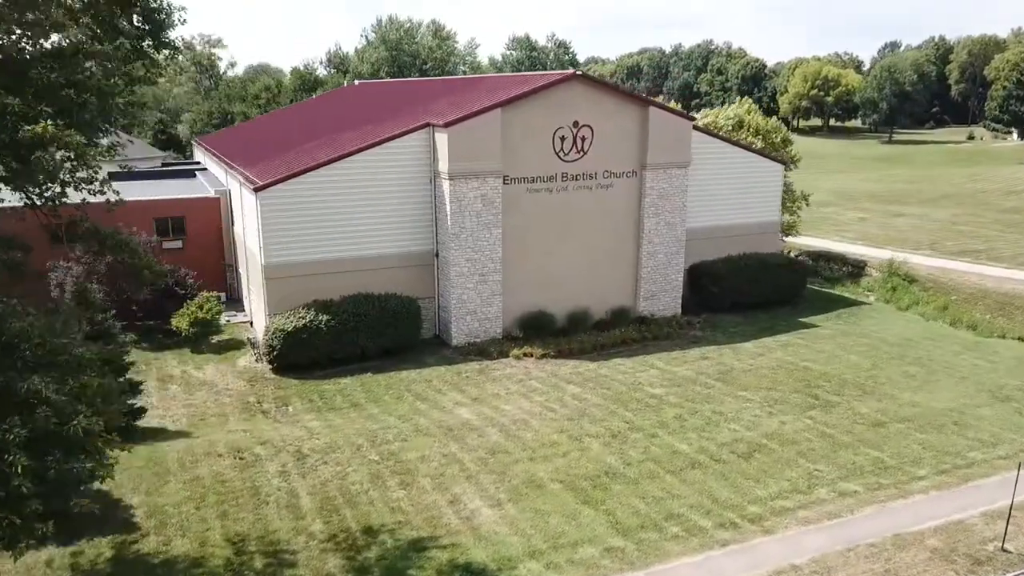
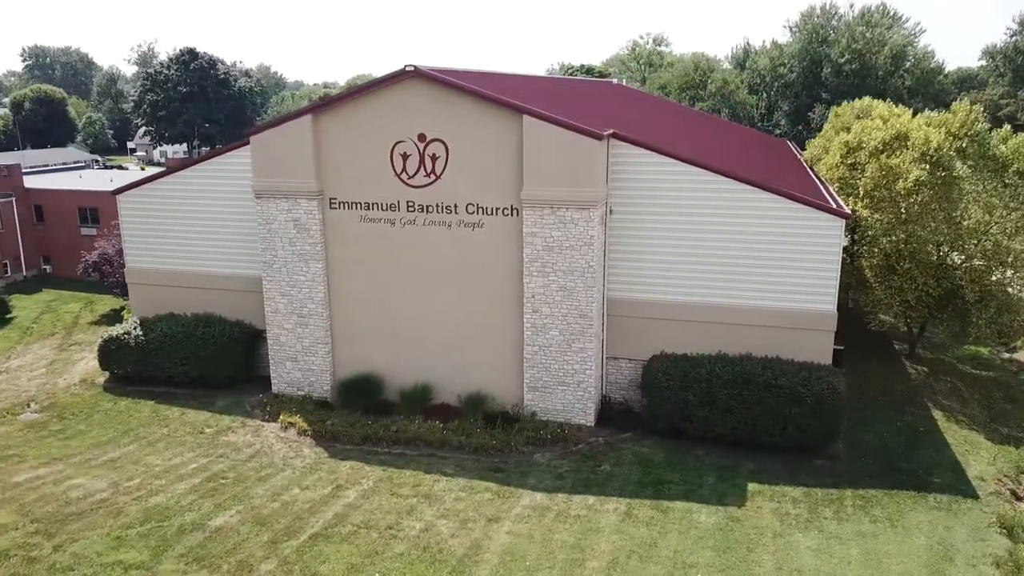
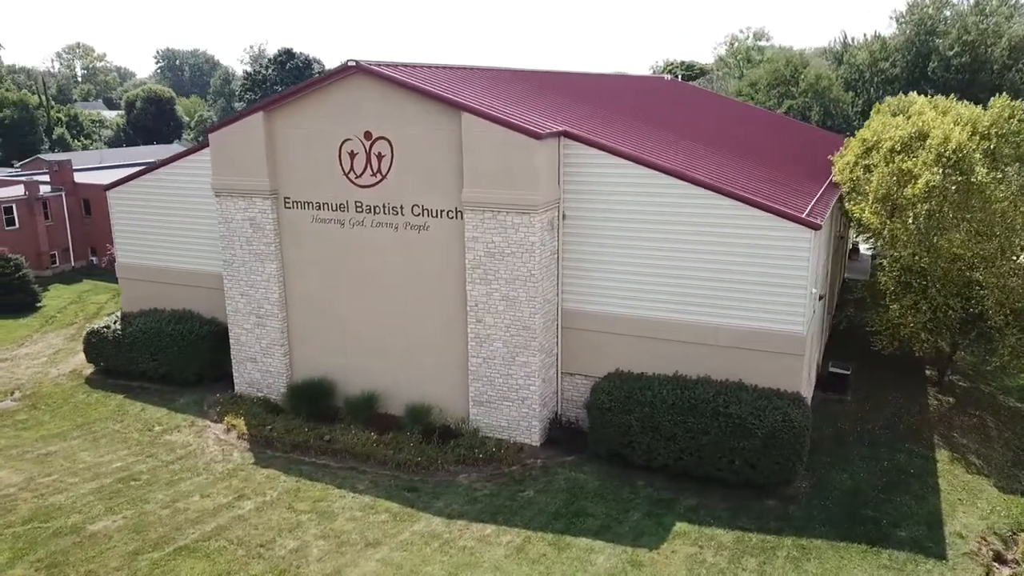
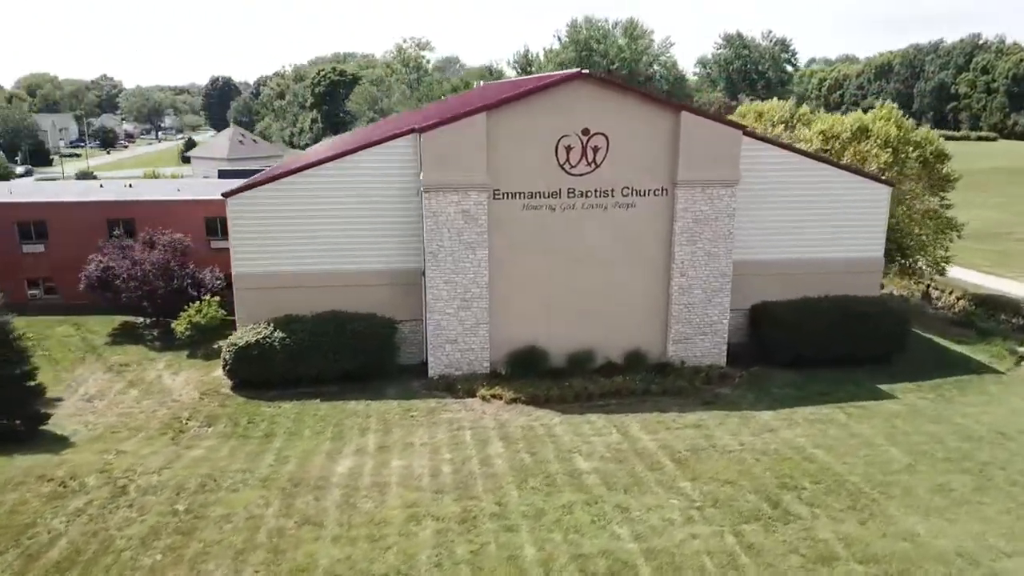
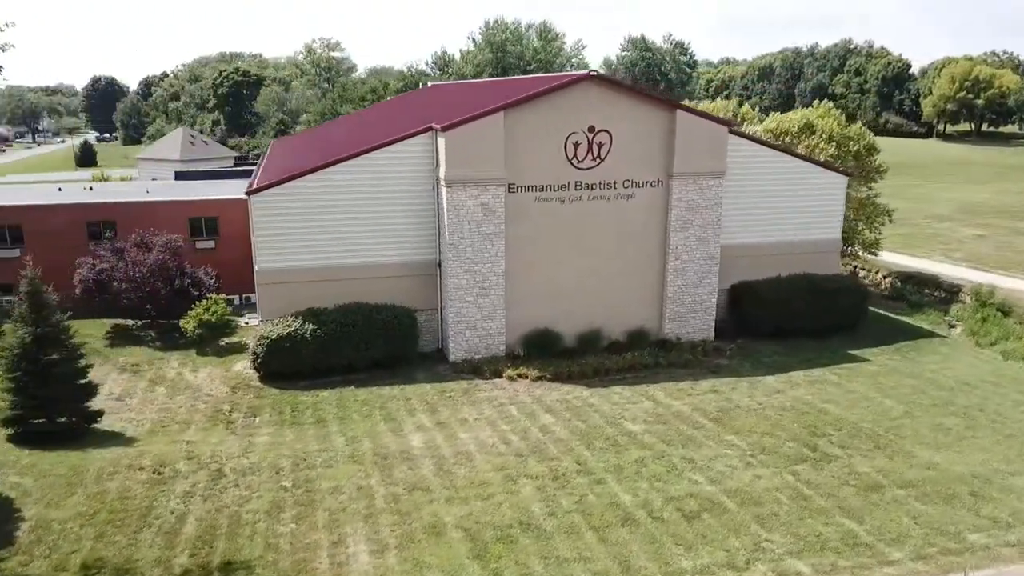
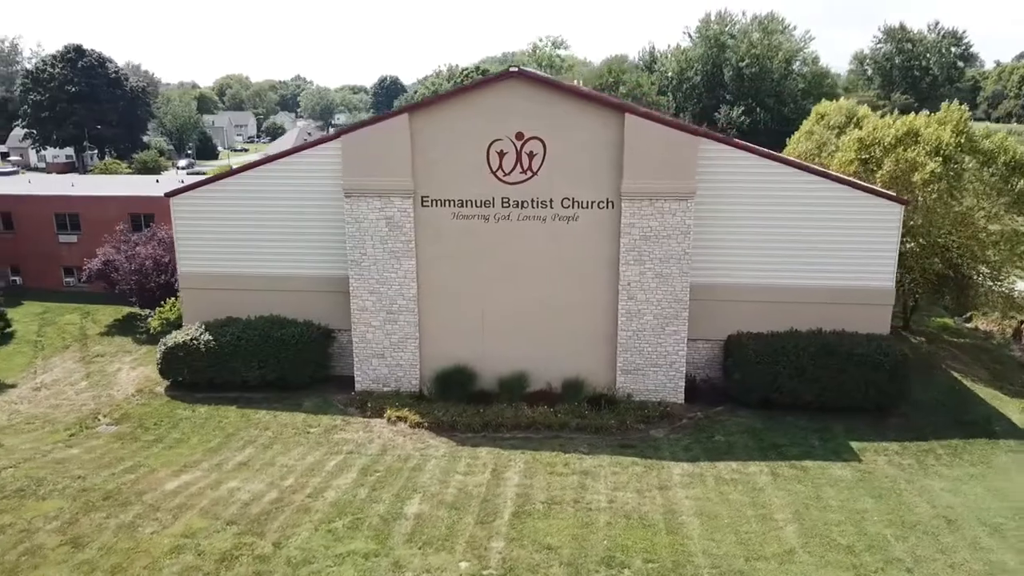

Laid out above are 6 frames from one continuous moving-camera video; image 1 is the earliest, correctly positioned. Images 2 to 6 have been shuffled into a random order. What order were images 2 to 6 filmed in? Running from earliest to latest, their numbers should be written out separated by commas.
5, 4, 6, 2, 3
